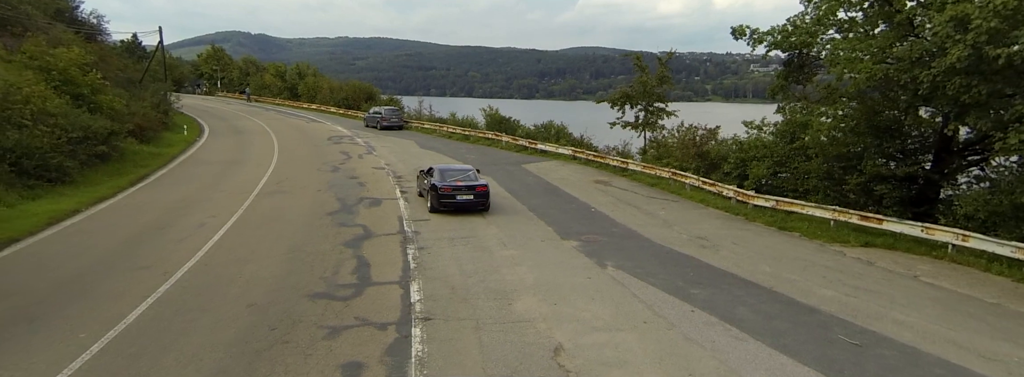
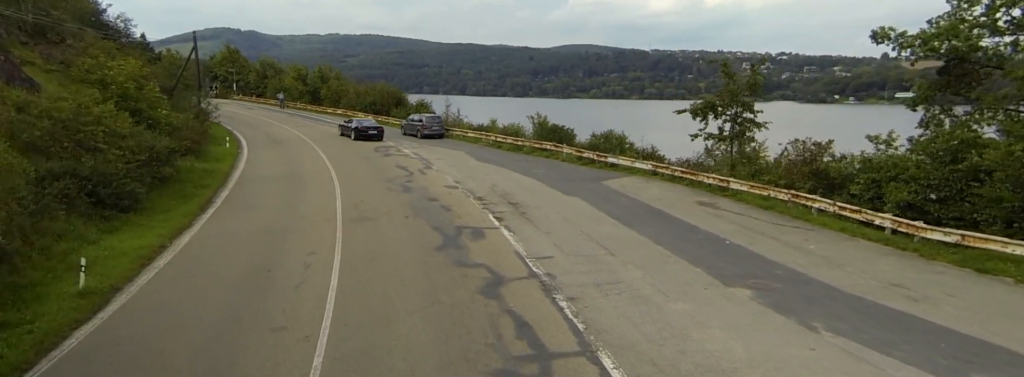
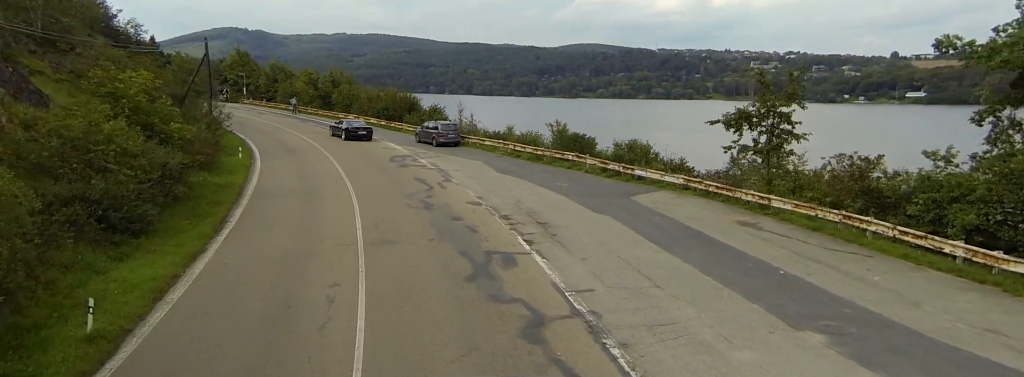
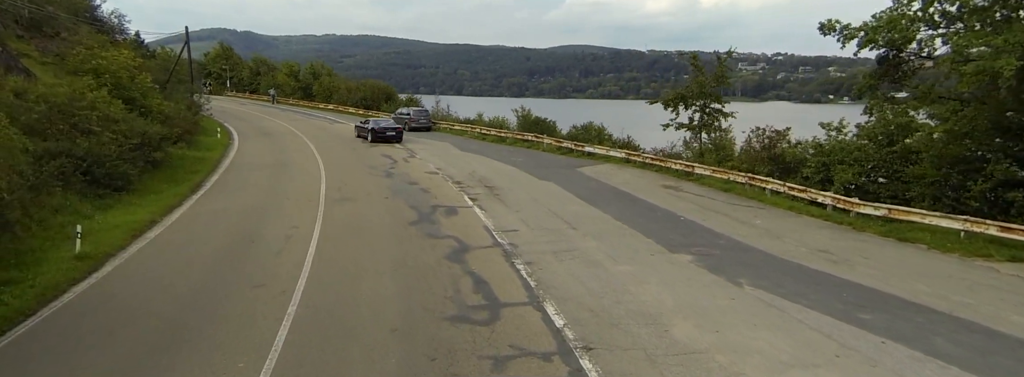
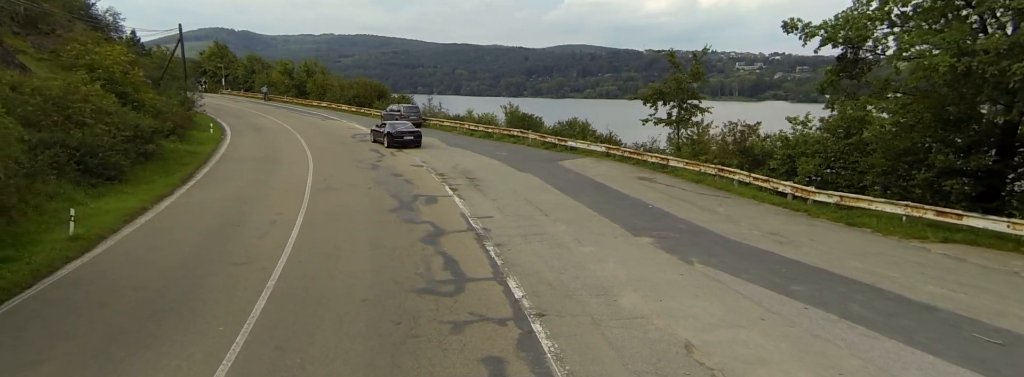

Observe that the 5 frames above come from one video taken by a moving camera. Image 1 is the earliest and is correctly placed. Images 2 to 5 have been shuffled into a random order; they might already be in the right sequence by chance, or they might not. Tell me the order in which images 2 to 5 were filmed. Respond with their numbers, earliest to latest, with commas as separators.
5, 4, 2, 3
